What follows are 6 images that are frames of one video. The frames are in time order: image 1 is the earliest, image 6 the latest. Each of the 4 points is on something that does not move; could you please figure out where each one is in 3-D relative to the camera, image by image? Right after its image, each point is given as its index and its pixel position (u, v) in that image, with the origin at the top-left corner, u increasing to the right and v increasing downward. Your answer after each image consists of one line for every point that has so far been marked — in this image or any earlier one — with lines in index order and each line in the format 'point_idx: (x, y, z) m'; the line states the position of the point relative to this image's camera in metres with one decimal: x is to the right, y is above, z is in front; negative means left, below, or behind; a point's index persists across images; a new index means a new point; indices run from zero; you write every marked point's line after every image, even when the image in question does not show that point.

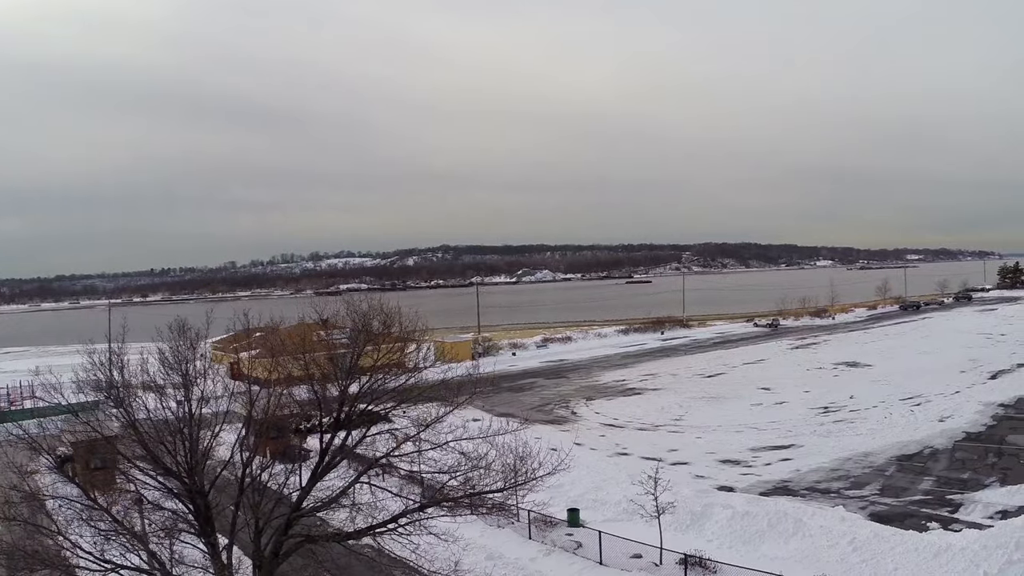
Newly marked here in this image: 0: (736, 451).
0: (+6.6, -4.8, +19.3) m
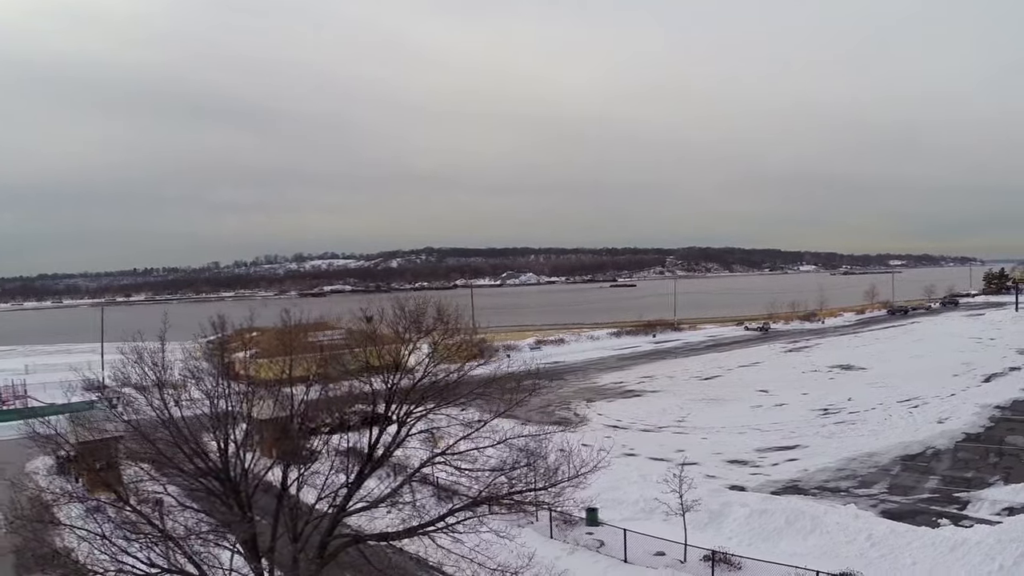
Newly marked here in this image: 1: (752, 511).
0: (+7.0, -4.9, +19.7) m
1: (+5.2, -4.8, +14.2) m
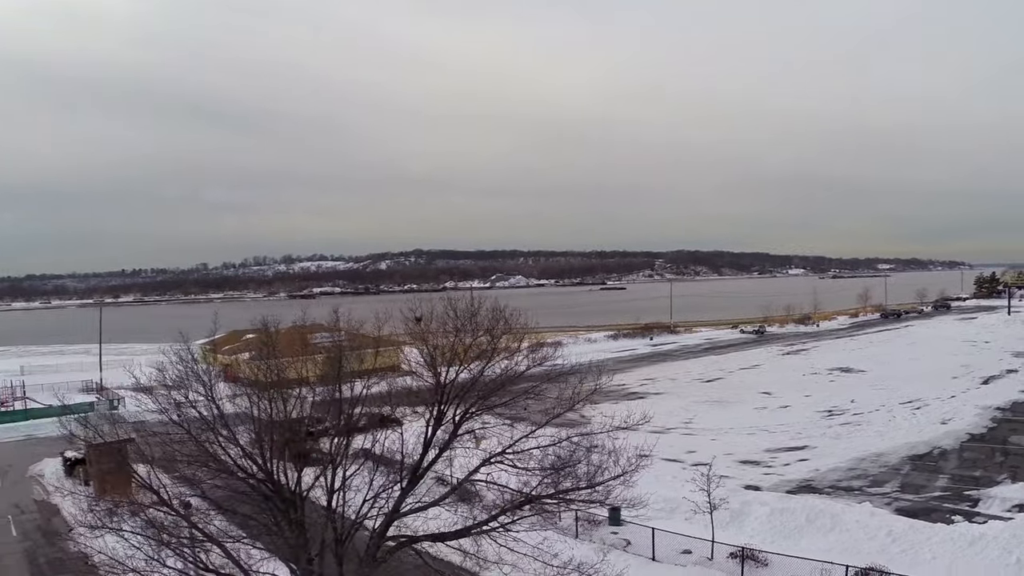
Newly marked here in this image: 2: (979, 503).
0: (+7.4, -5.0, +20.1) m
1: (+5.8, -4.9, +14.6) m
2: (+10.5, -4.9, +14.7) m
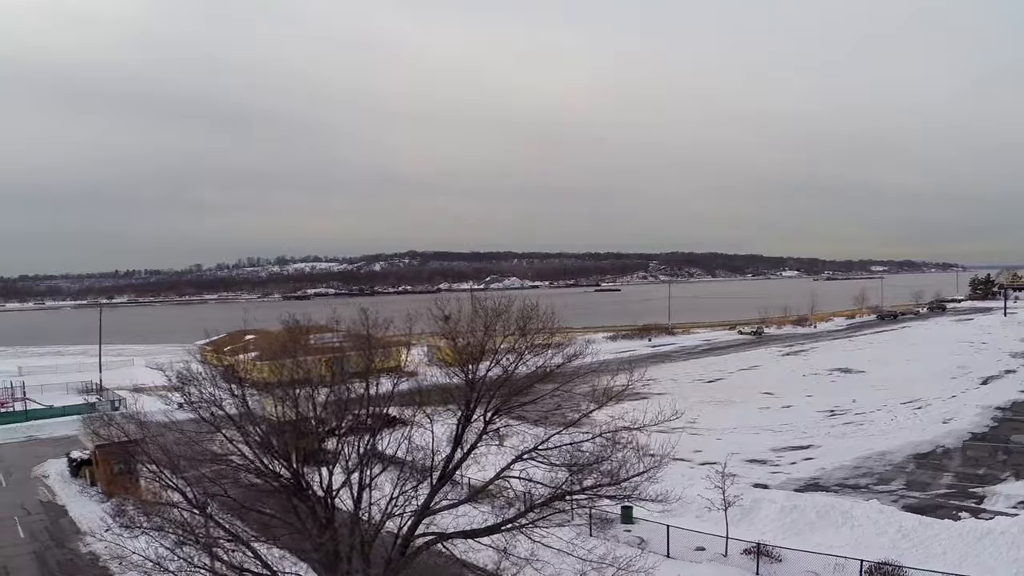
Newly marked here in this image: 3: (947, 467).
0: (+7.7, -5.1, +20.3) m
1: (+6.1, -5.0, +14.8) m
2: (+10.9, -4.9, +15.0) m
3: (+11.6, -4.8, +17.4) m
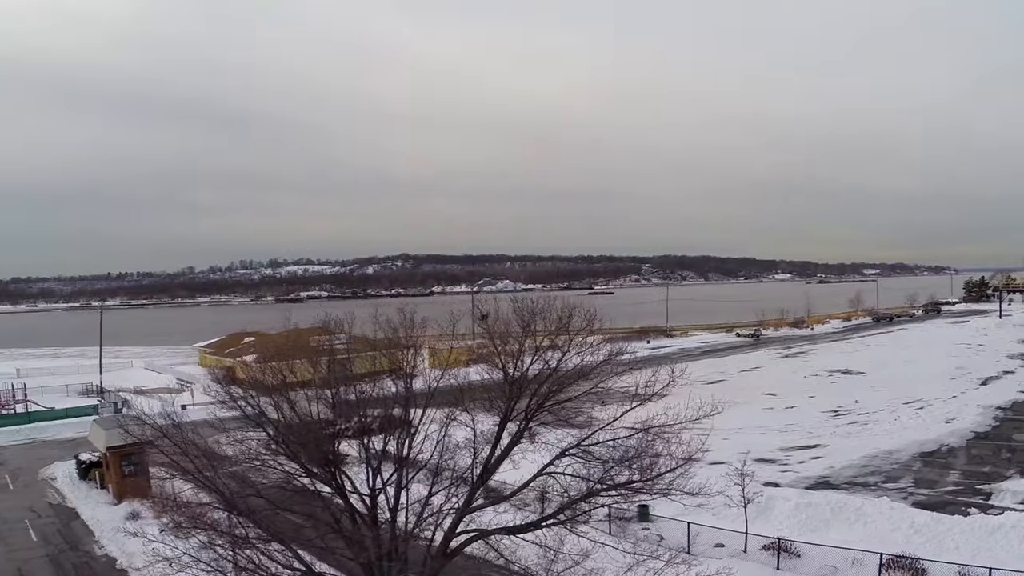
0: (+8.1, -5.1, +20.7) m
1: (+6.6, -5.0, +15.2) m
2: (+11.3, -4.9, +15.4) m
3: (+12.0, -4.8, +17.8) m
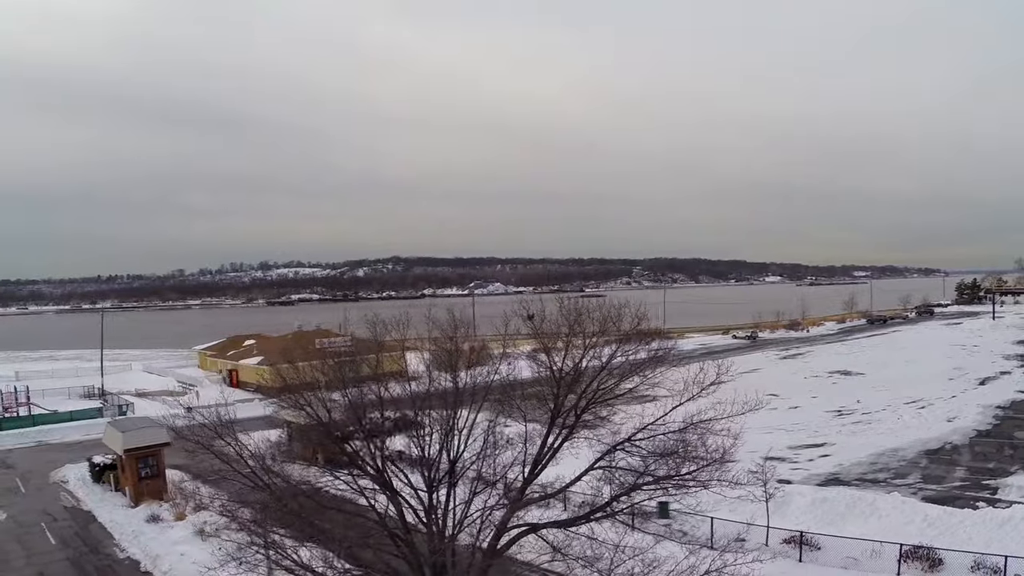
0: (+8.6, -5.2, +21.3) m
1: (+7.2, -5.1, +15.7) m
2: (+11.9, -5.0, +16.0) m
3: (+12.6, -4.9, +18.4) m
